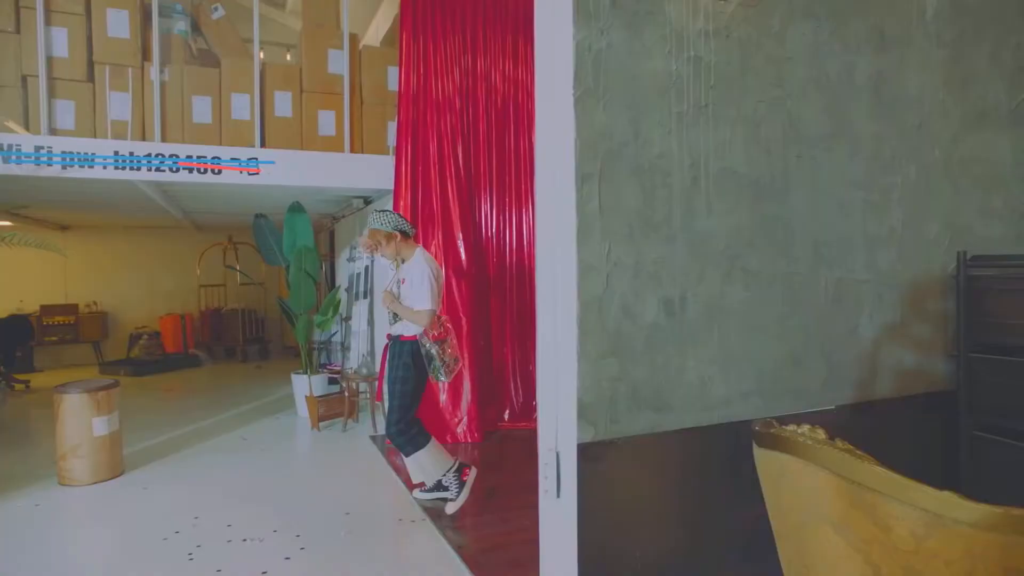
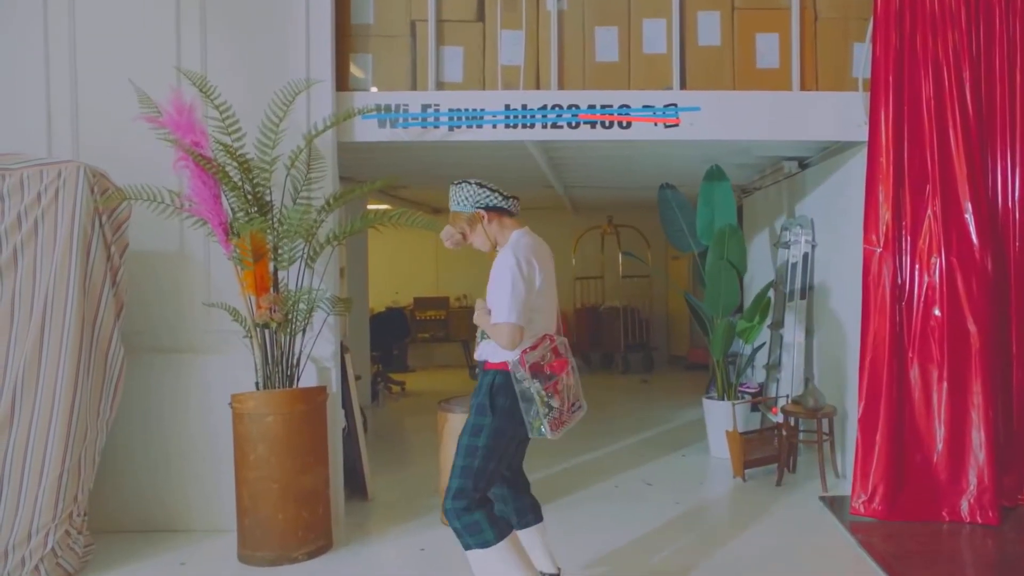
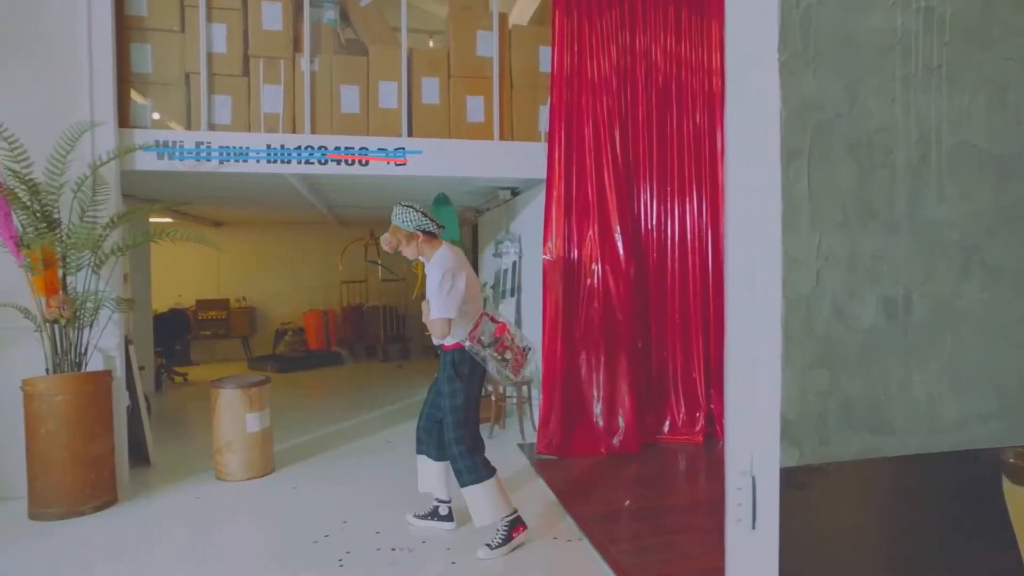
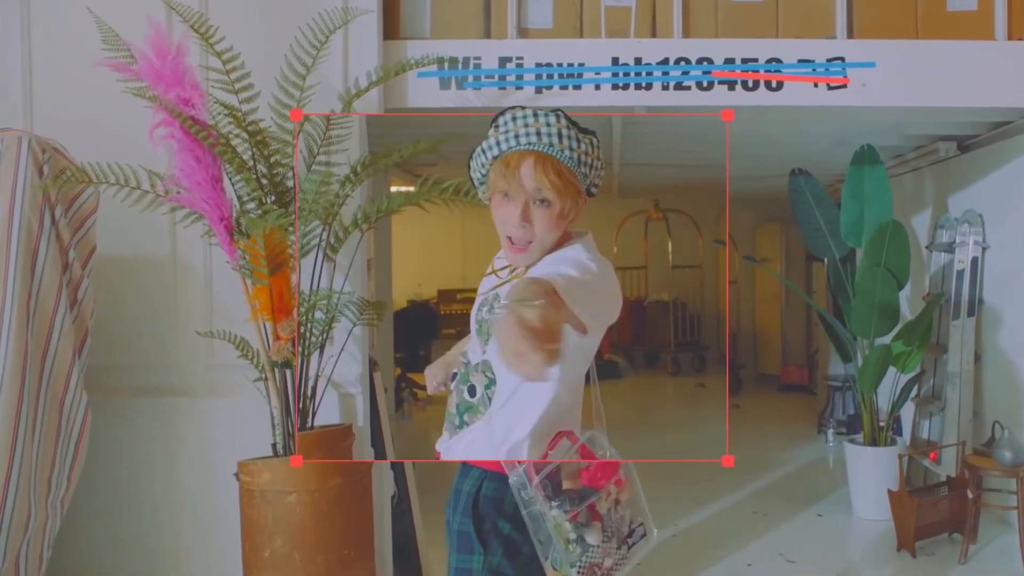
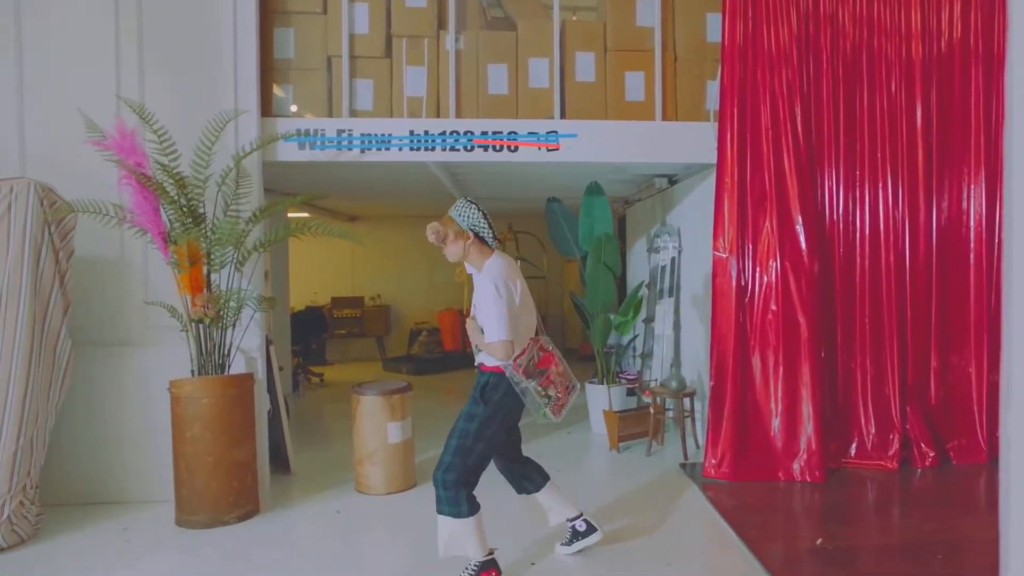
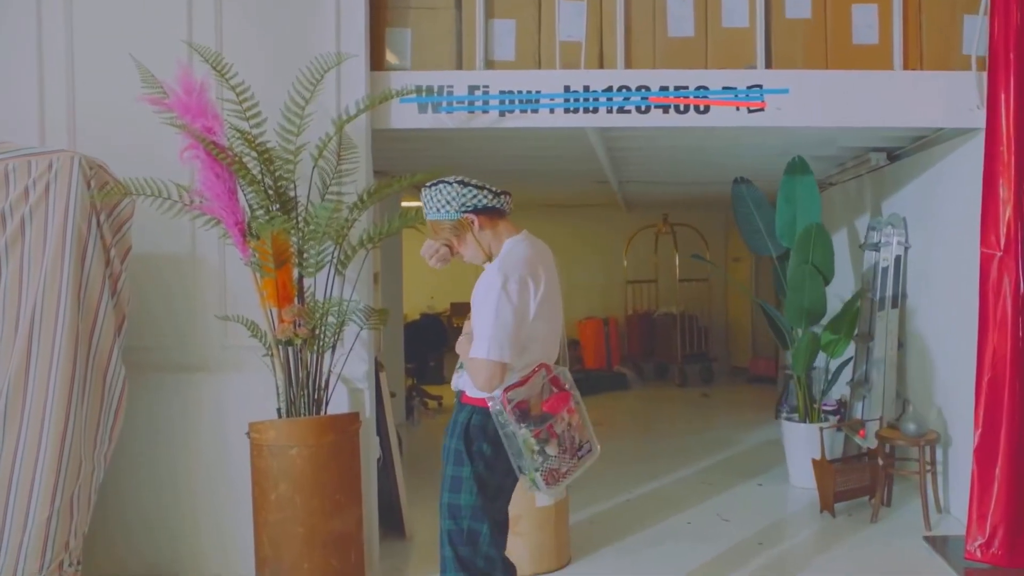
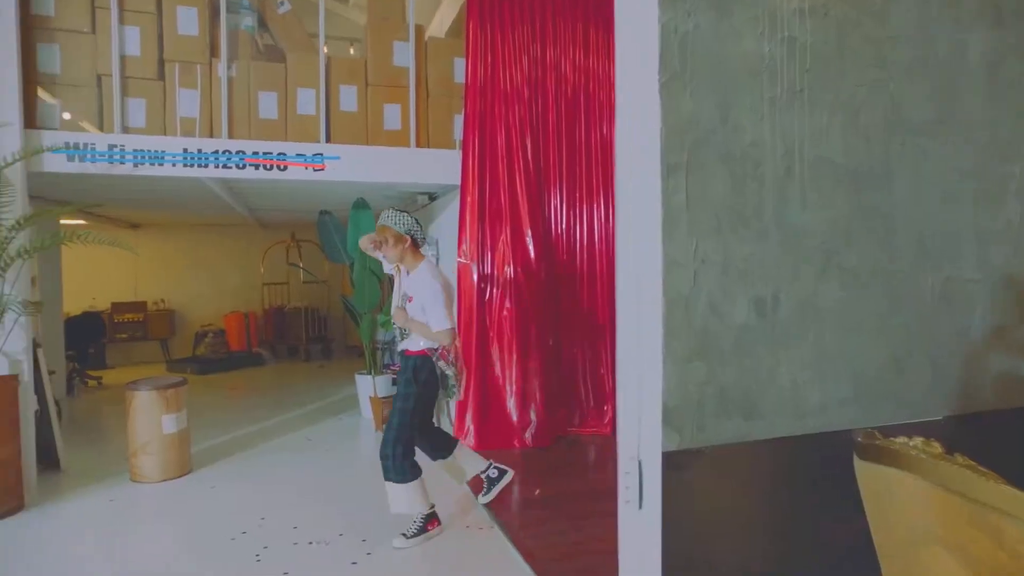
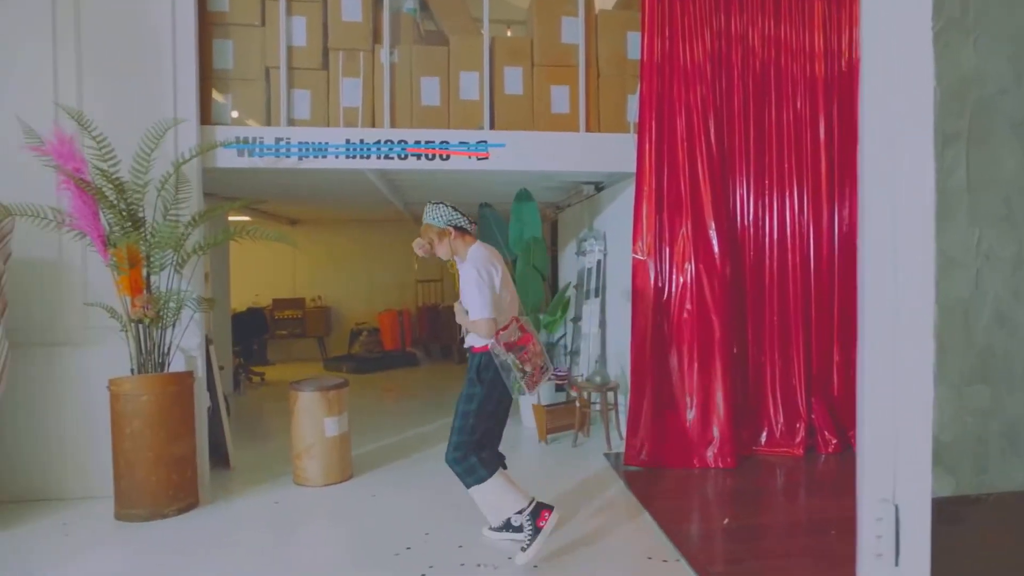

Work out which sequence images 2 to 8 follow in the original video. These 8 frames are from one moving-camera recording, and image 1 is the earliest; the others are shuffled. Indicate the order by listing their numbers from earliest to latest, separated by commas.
7, 3, 8, 5, 2, 6, 4
